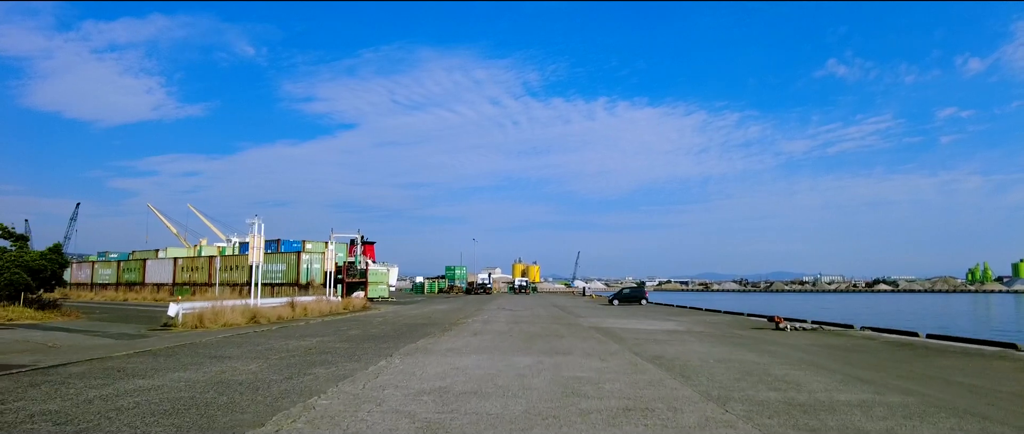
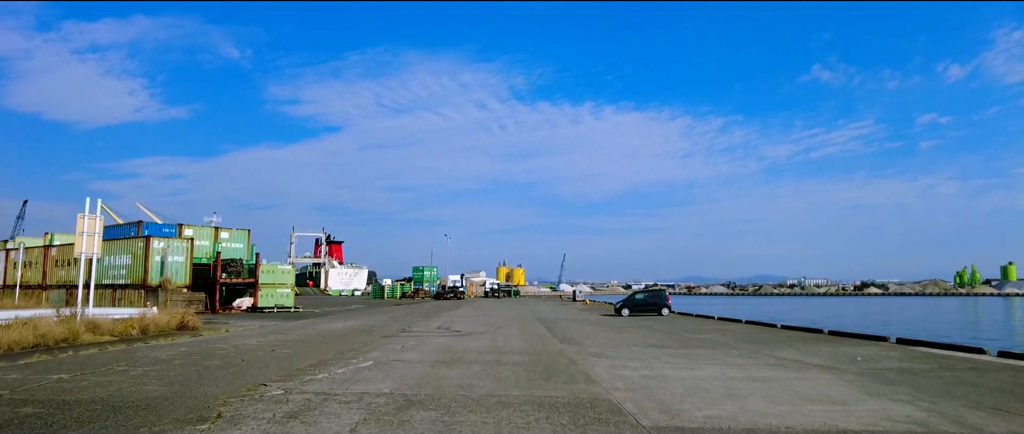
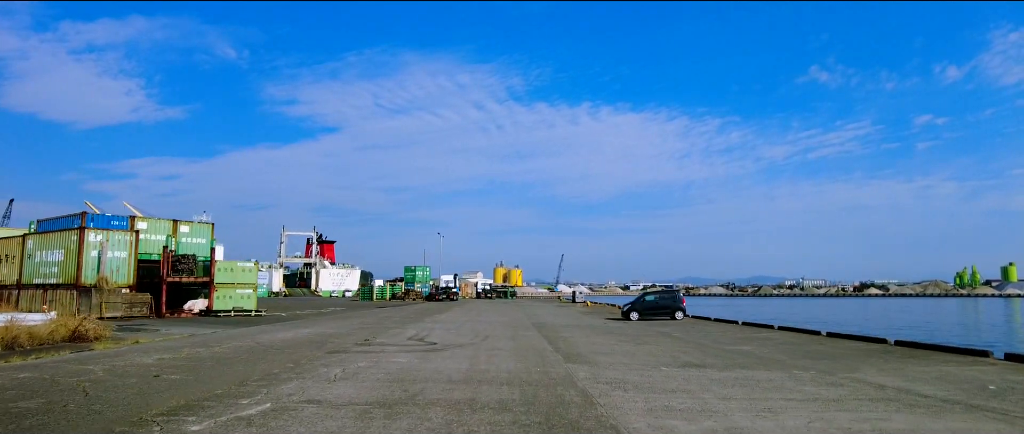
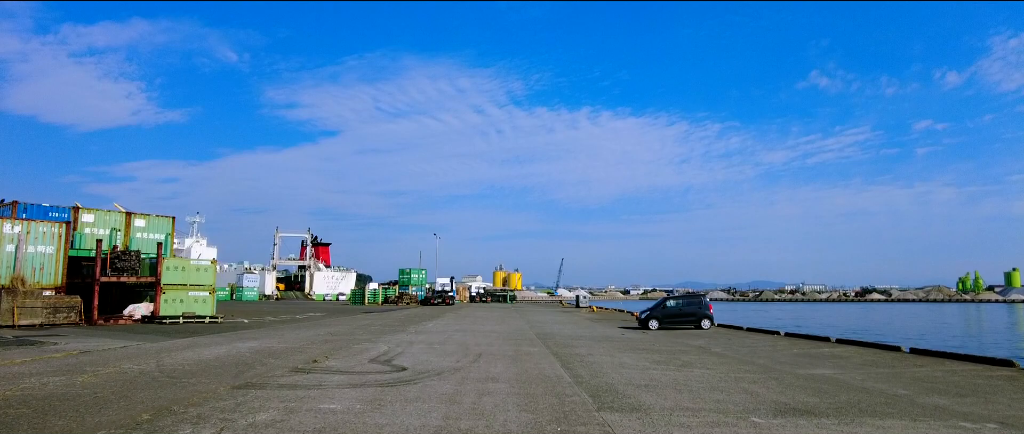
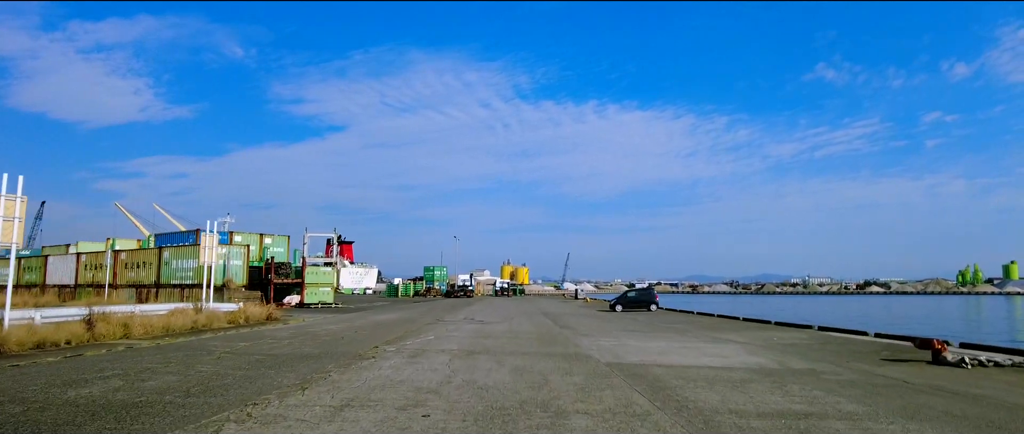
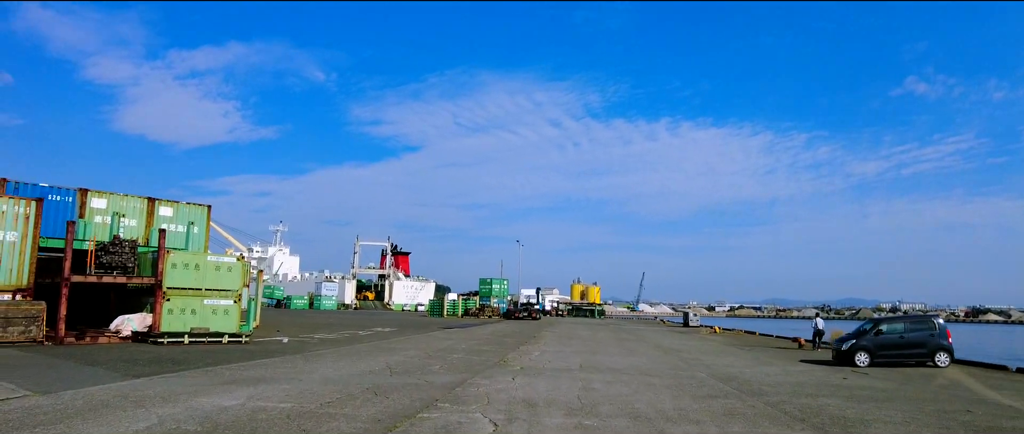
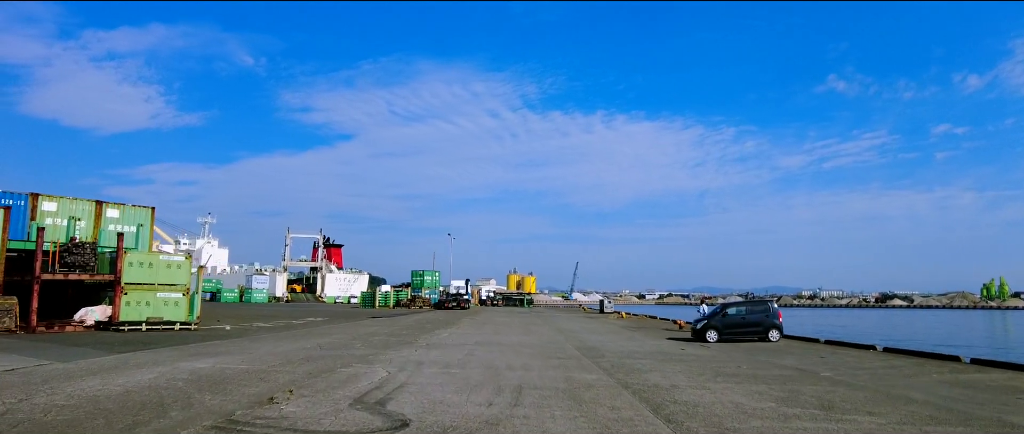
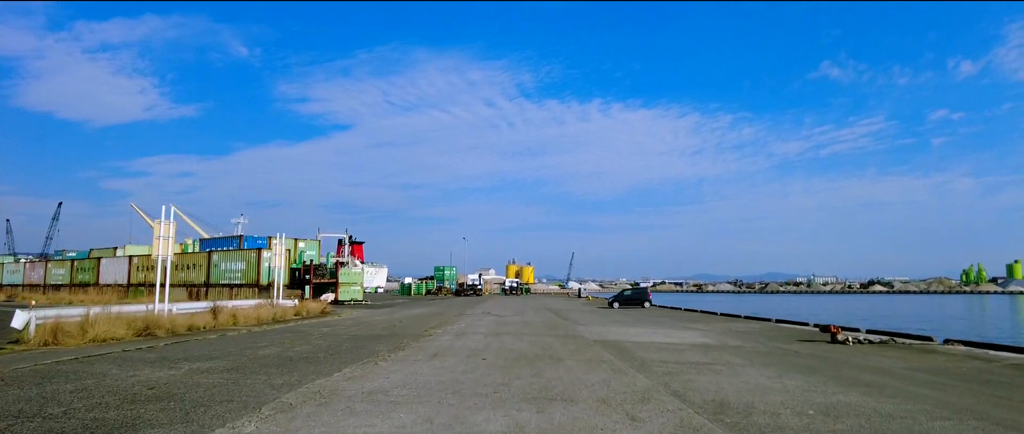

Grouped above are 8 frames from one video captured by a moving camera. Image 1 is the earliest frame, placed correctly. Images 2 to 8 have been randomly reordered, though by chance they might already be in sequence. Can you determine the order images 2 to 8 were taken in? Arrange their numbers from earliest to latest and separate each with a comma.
8, 5, 2, 3, 4, 7, 6
